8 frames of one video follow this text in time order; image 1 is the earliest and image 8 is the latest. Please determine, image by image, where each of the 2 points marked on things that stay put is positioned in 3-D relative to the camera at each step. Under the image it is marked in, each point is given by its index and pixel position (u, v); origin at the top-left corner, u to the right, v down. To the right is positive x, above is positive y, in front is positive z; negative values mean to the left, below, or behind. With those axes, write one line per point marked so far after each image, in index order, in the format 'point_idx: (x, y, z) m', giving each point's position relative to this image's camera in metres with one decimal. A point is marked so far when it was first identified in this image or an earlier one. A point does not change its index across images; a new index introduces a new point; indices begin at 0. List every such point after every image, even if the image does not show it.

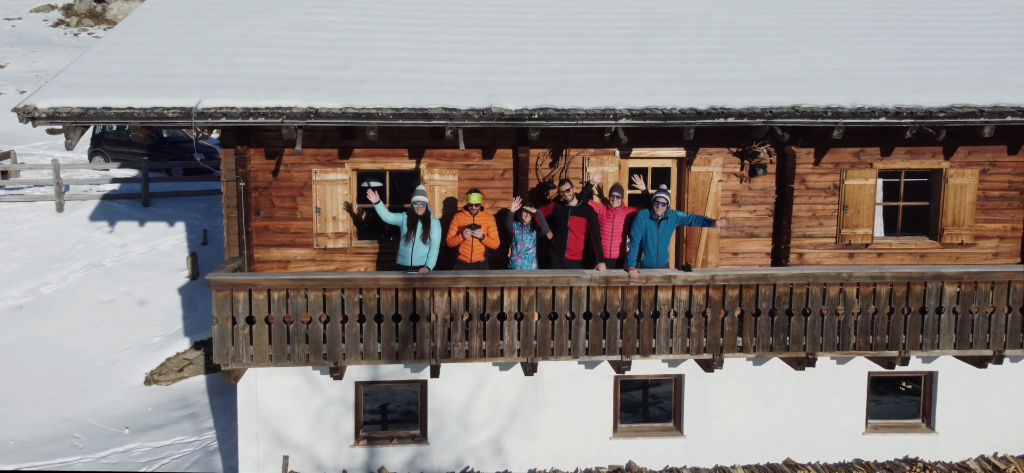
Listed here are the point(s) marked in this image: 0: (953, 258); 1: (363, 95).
0: (+5.8, -0.3, +10.4) m
1: (-1.6, +1.6, +9.0) m
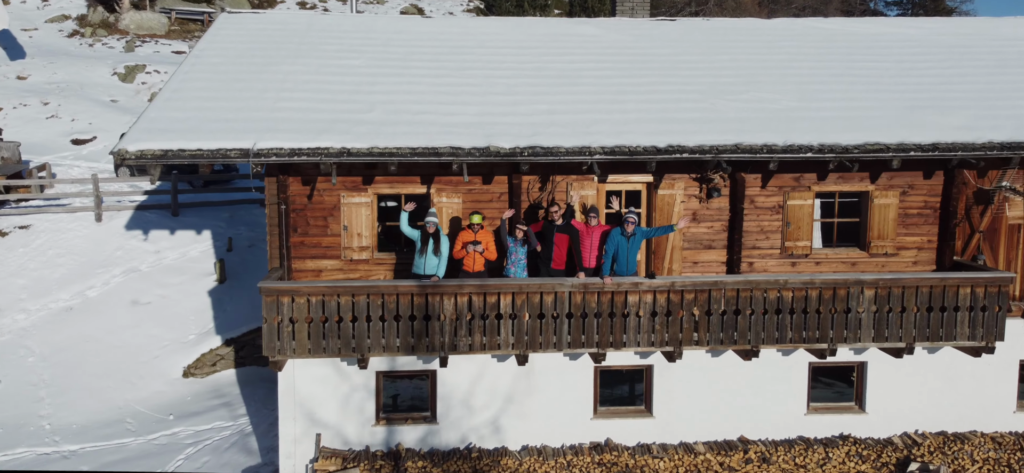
0: (+5.7, -0.4, +12.4) m
1: (-1.7, +1.4, +10.9) m
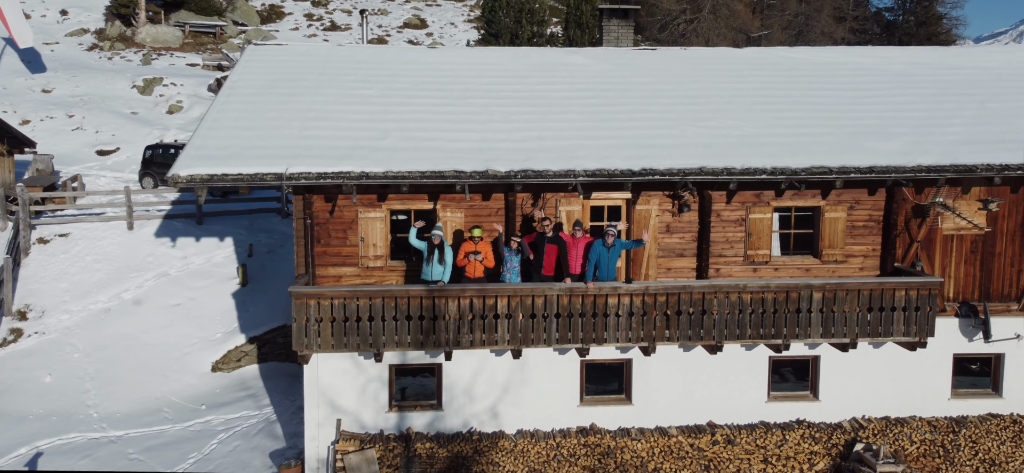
0: (+5.6, -0.6, +14.1) m
1: (-1.8, +1.2, +12.6) m
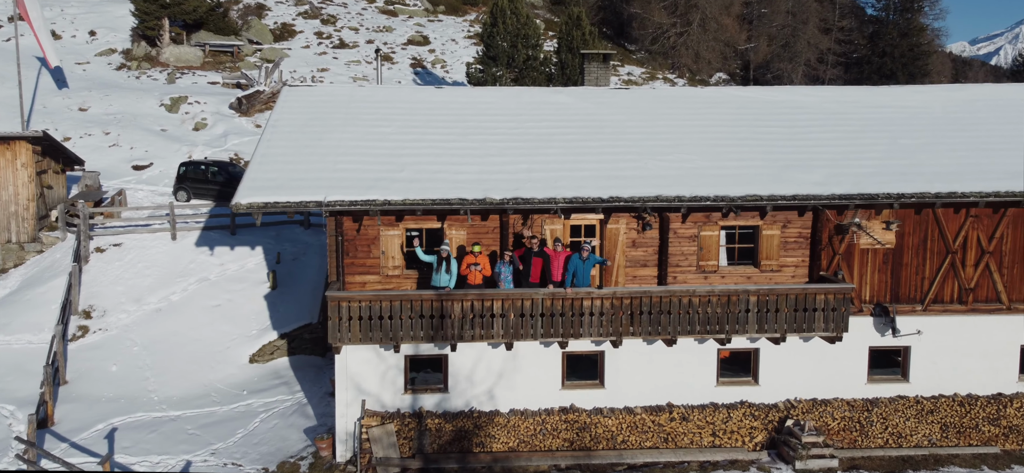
0: (+5.5, -0.9, +17.2) m
1: (-1.9, +0.9, +15.7) m
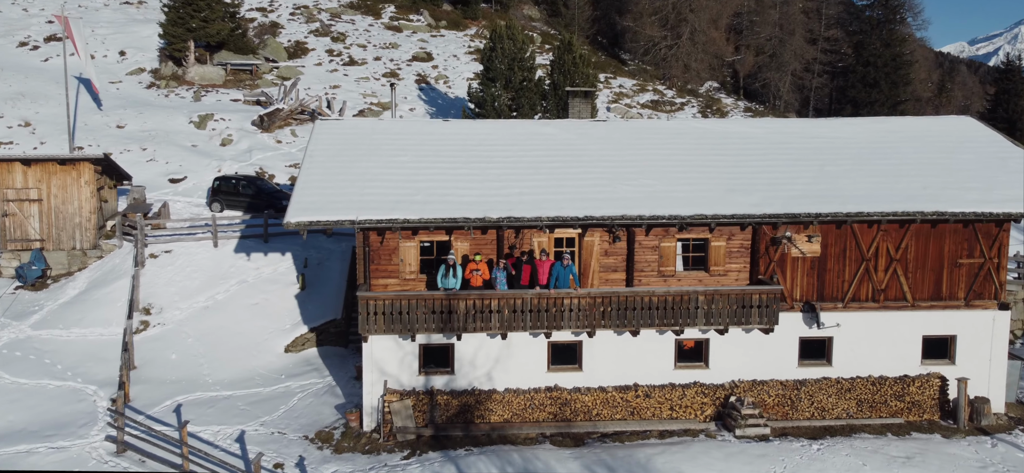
0: (+5.4, -1.2, +21.0) m
1: (-2.0, +0.6, +19.5) m
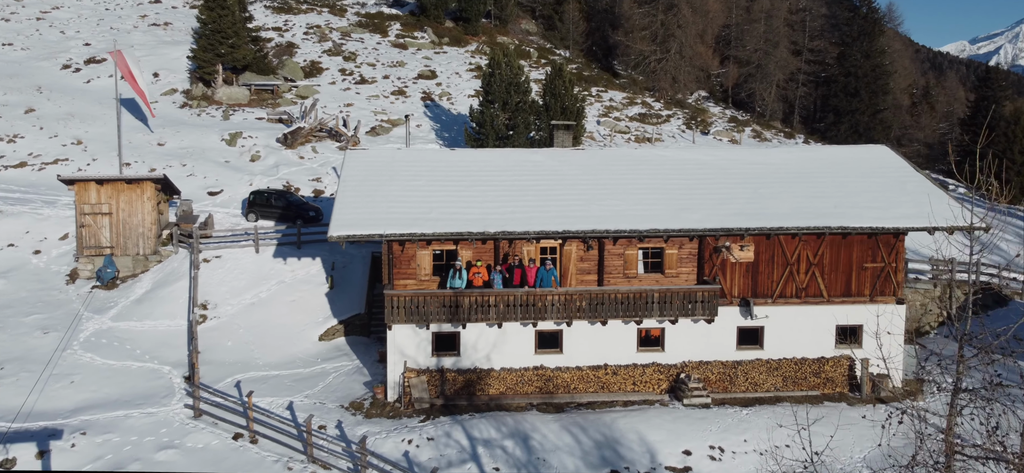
0: (+5.2, -1.5, +26.1) m
1: (-2.2, +0.3, +24.7) m
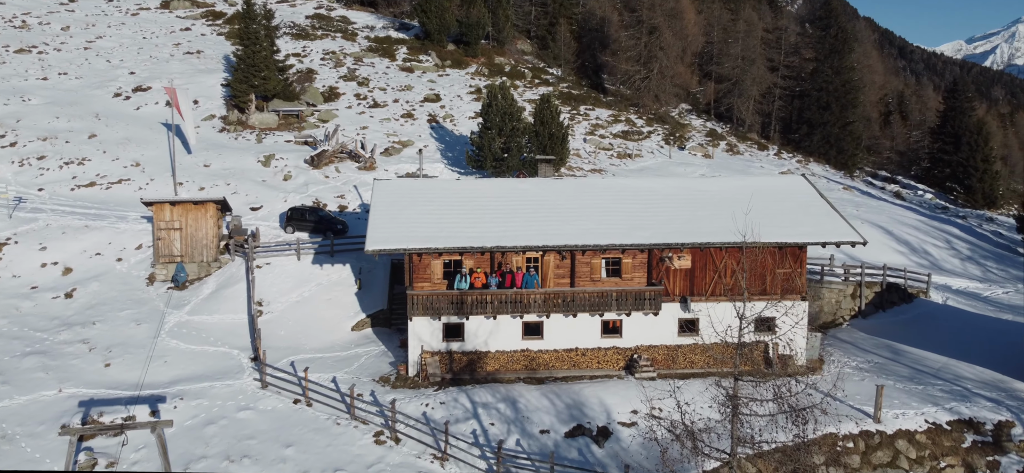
0: (+4.9, -2.0, +33.9) m
1: (-2.5, -0.2, +32.4) m
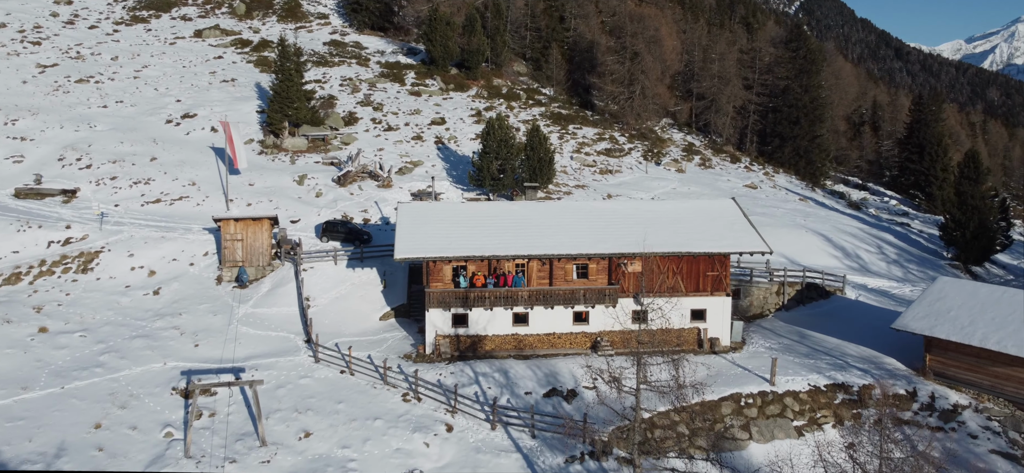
0: (+4.5, -2.6, +44.2) m
1: (-2.9, -0.8, +42.7) m
